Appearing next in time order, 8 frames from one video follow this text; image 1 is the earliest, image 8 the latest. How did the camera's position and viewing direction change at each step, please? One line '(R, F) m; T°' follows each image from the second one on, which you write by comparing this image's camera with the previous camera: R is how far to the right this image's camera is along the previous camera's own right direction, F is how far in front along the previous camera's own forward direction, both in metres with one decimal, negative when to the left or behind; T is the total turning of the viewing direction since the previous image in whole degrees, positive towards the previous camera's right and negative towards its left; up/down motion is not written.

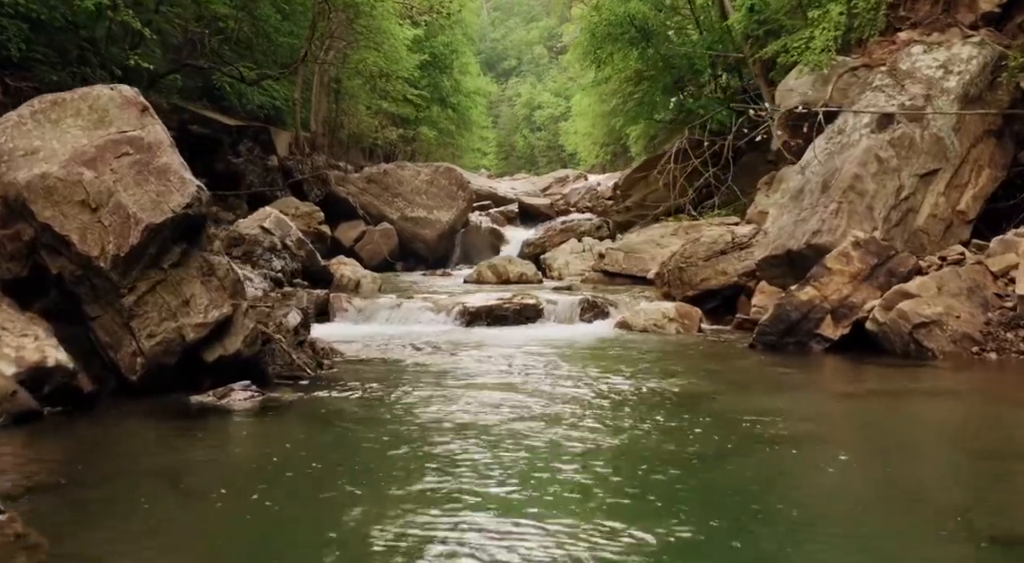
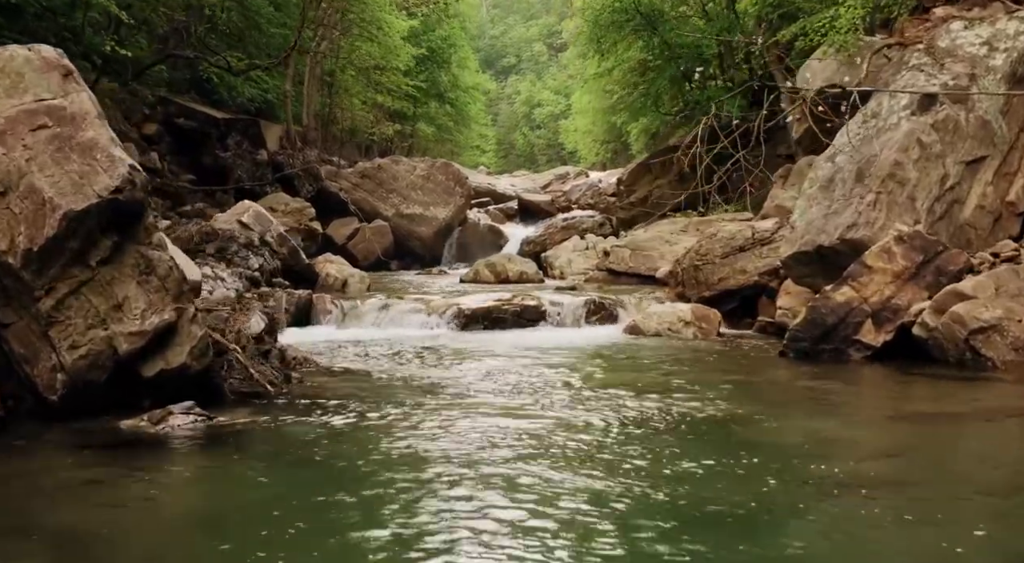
(0.0, +1.5) m; 0°
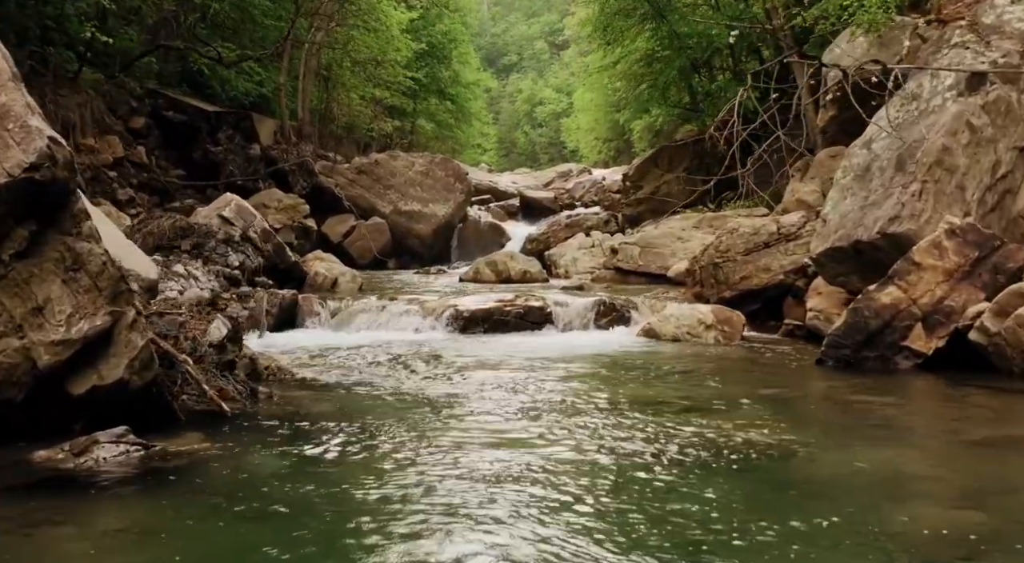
(0.0, +1.3) m; 0°
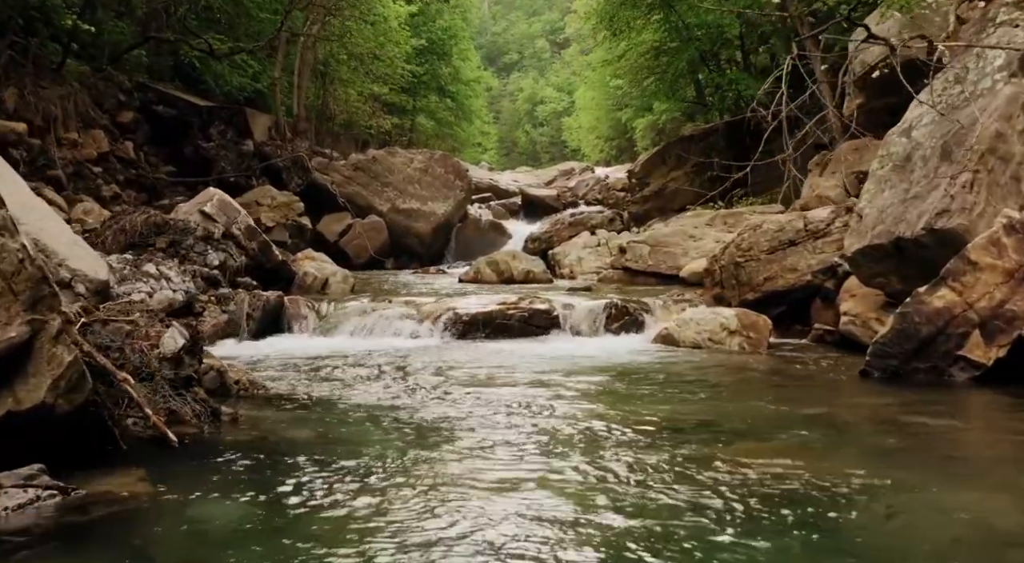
(0.0, +1.1) m; 0°
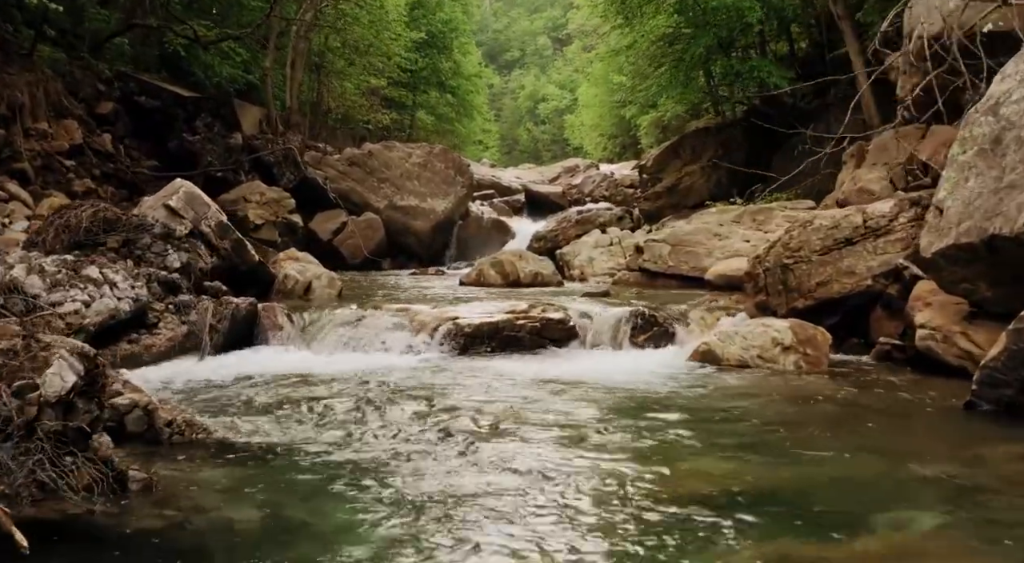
(-0.1, +1.8) m; 0°
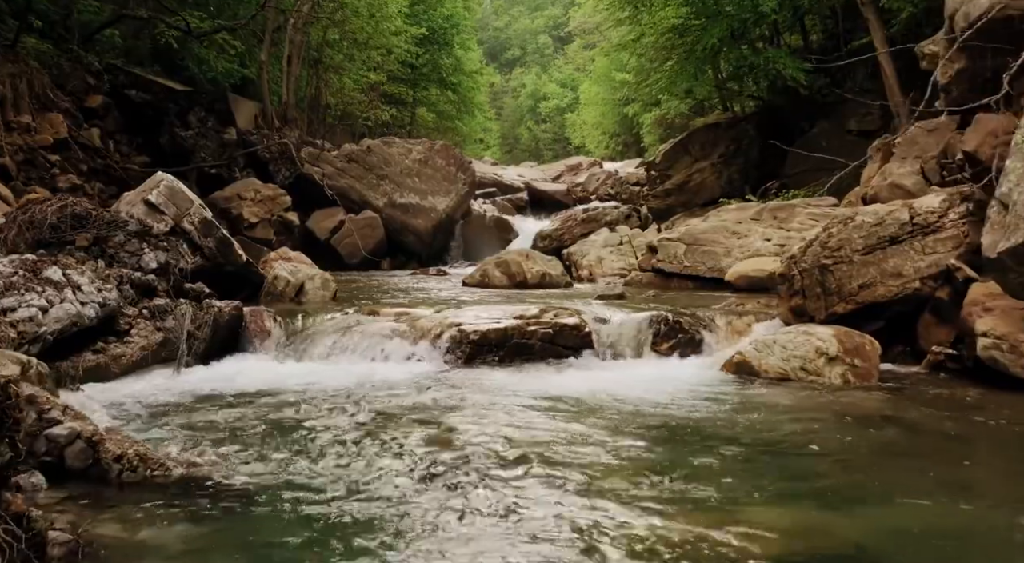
(-0.1, +1.0) m; 0°
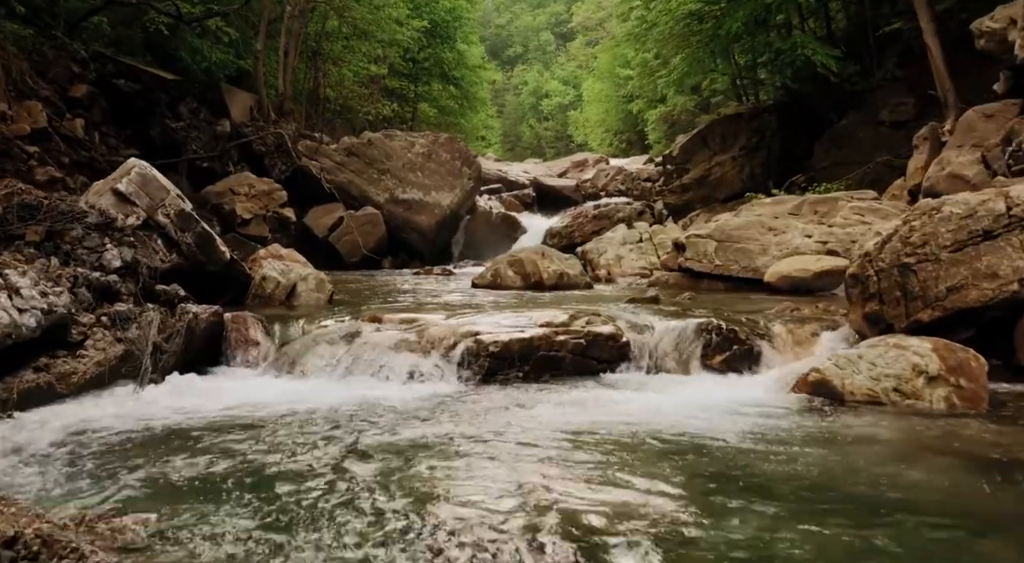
(-0.2, +1.5) m; 0°
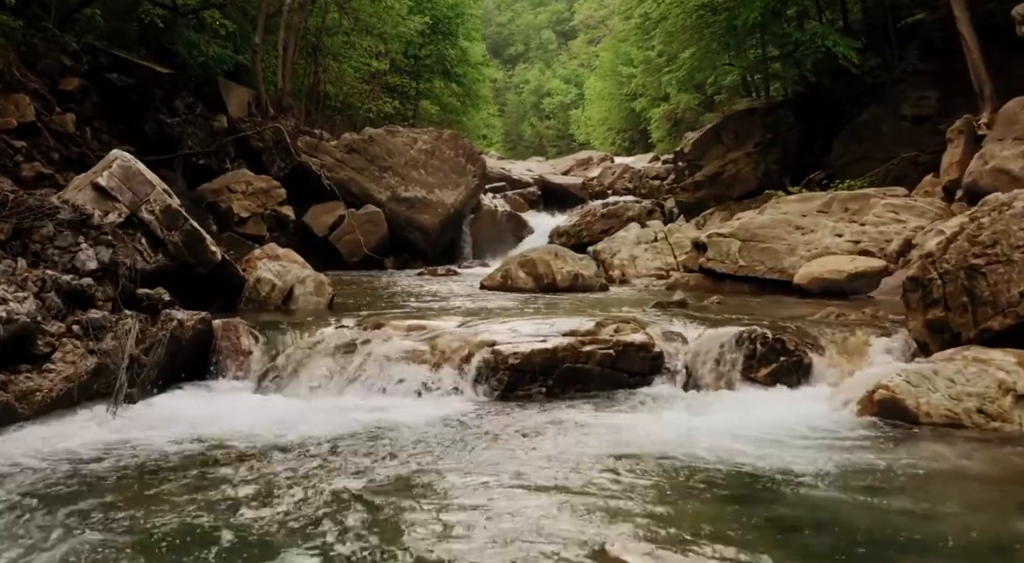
(-0.2, +0.9) m; 0°
